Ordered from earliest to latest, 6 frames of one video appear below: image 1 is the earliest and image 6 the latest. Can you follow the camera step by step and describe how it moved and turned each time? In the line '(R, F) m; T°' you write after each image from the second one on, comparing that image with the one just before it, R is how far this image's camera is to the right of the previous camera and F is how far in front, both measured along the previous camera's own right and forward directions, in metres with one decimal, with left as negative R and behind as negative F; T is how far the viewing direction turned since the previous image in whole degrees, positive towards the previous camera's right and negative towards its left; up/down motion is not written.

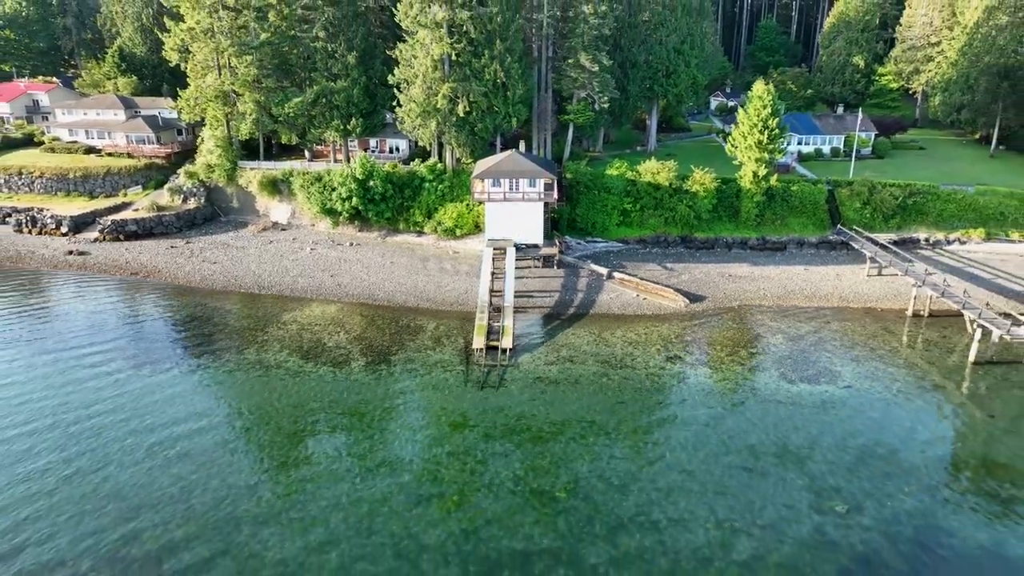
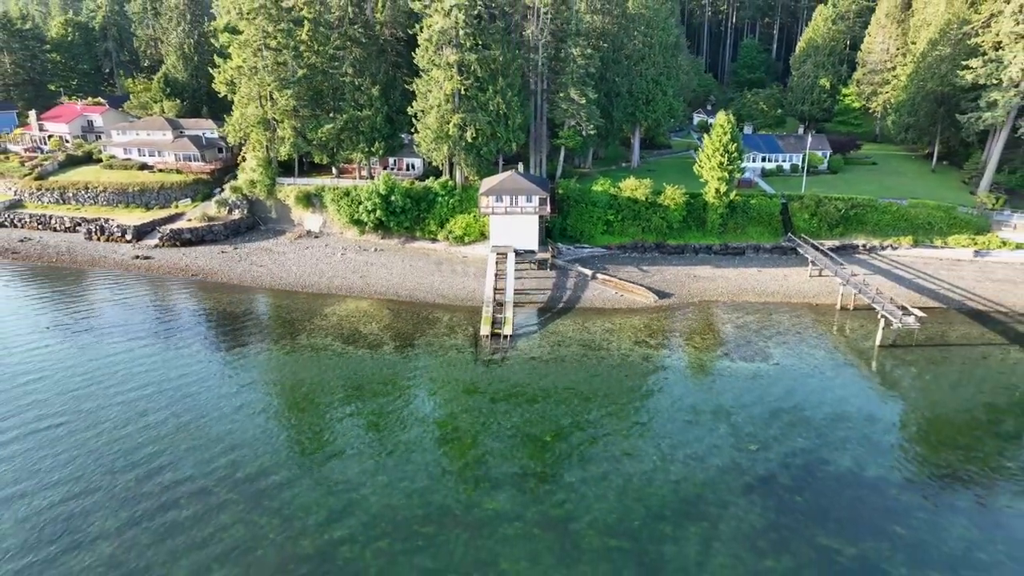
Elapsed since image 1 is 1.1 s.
(+0.1, -6.0) m; 0°
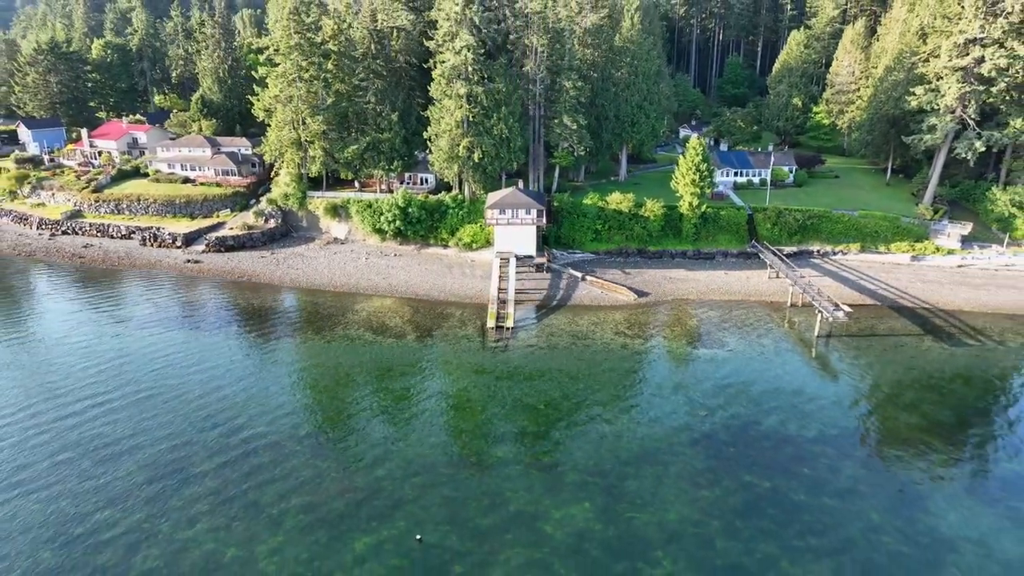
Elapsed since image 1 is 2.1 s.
(0.0, -6.1) m; 0°
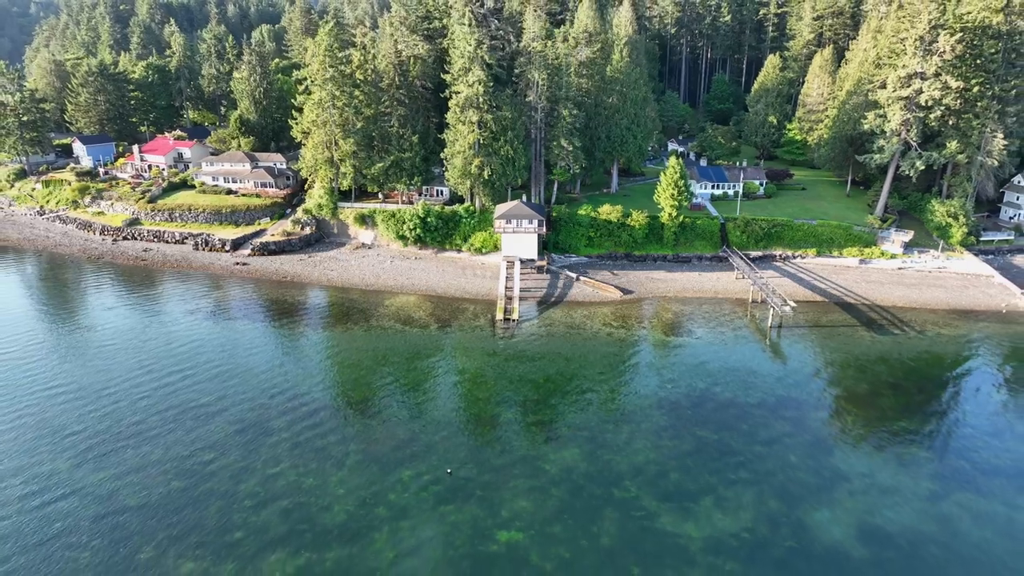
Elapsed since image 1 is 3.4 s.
(-0.2, -7.3) m; 0°
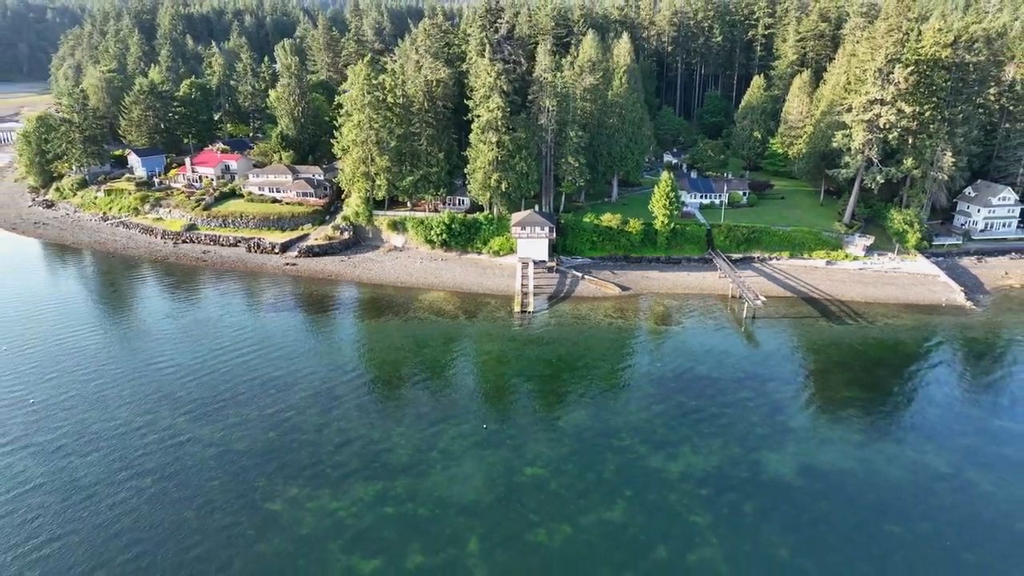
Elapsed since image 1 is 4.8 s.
(-1.0, -8.0) m; 0°
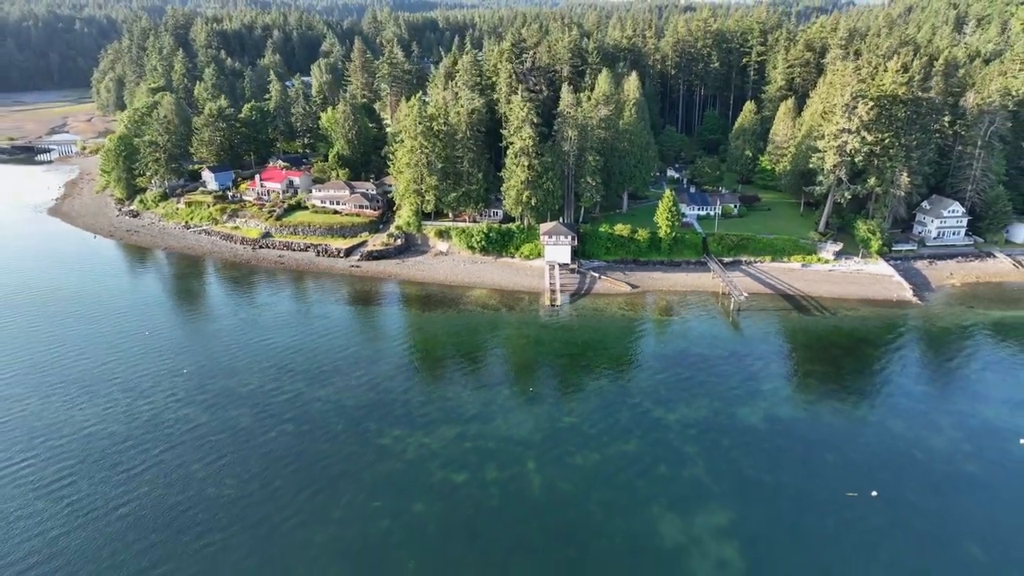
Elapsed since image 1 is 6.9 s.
(-2.1, -12.0) m; 0°
